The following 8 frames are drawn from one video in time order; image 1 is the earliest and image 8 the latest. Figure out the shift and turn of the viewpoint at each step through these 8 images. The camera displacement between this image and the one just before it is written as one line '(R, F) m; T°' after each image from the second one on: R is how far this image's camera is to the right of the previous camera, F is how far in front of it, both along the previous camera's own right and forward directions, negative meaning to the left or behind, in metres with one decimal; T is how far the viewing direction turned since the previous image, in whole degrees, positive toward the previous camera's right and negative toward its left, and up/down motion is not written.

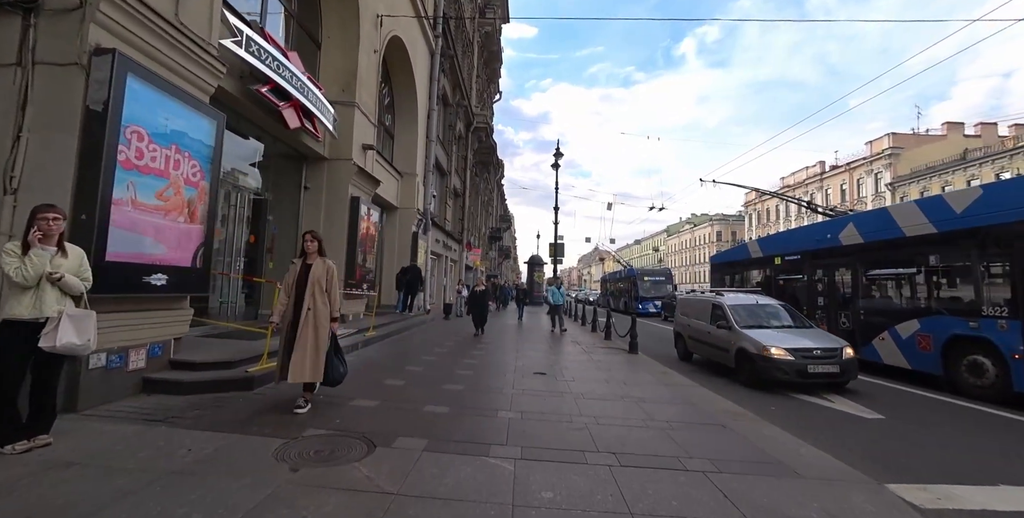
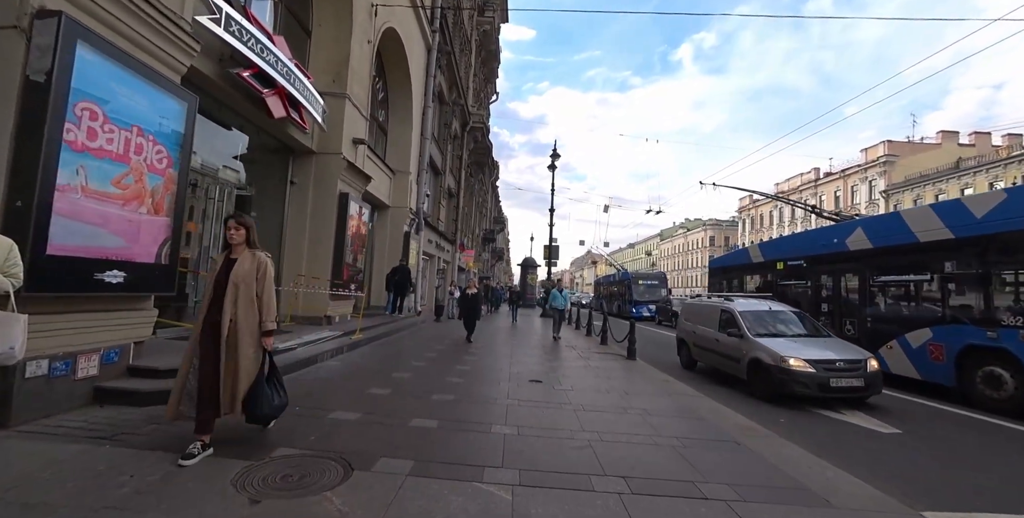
(0.0, +0.5) m; +1°
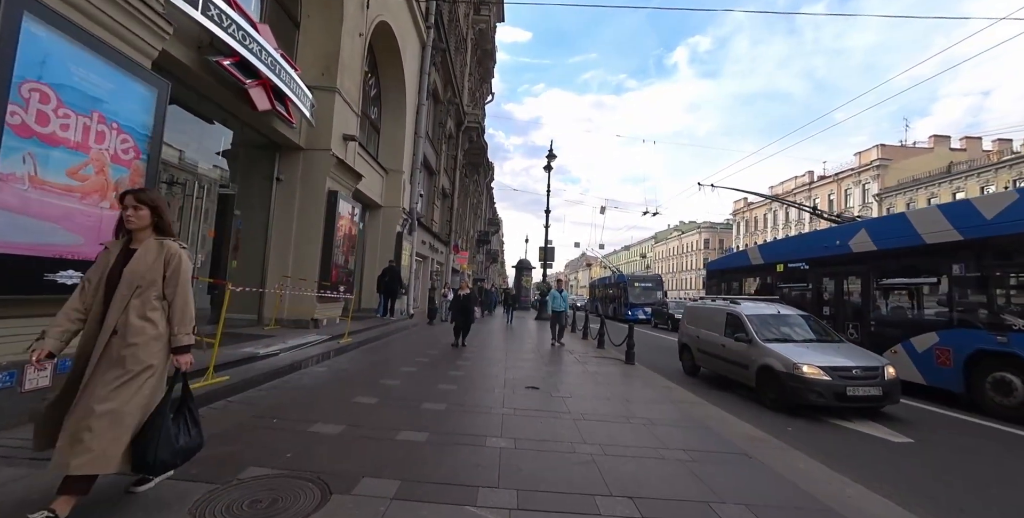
(0.0, +0.3) m; +1°
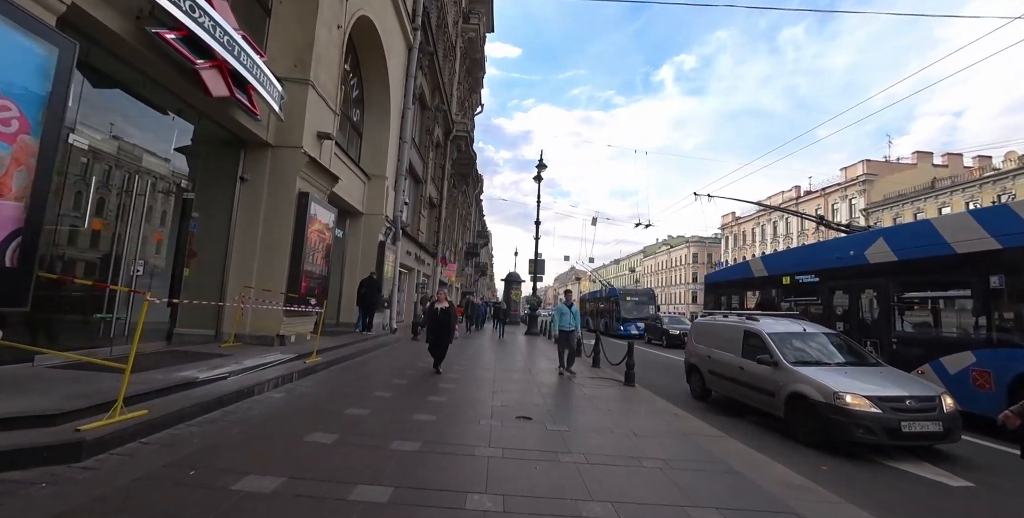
(0.0, +0.9) m; +1°
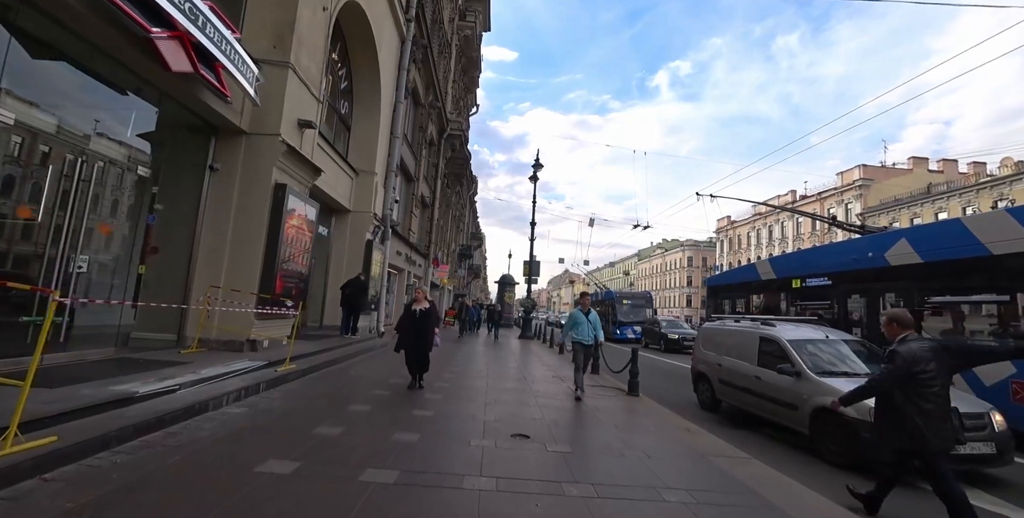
(0.0, +0.7) m; +1°
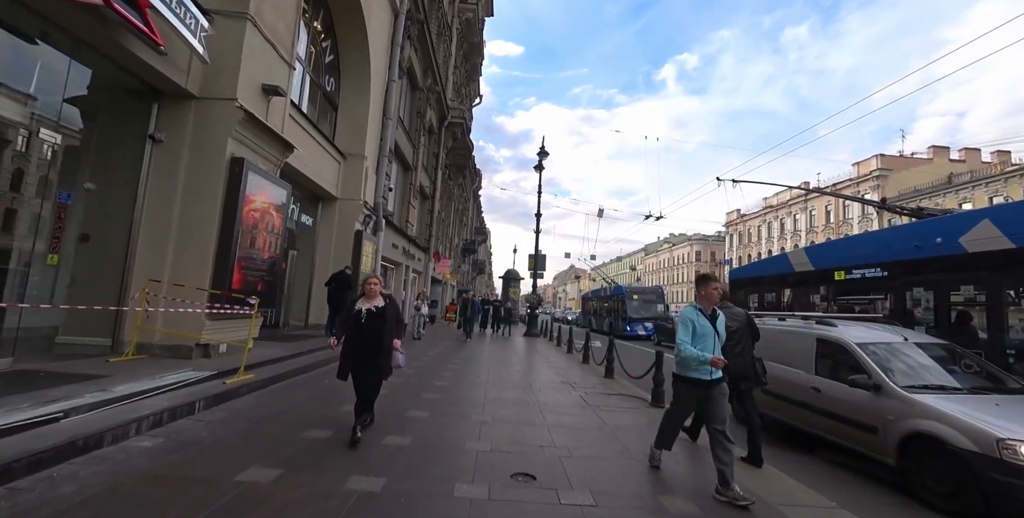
(+0.1, +1.4) m; -1°
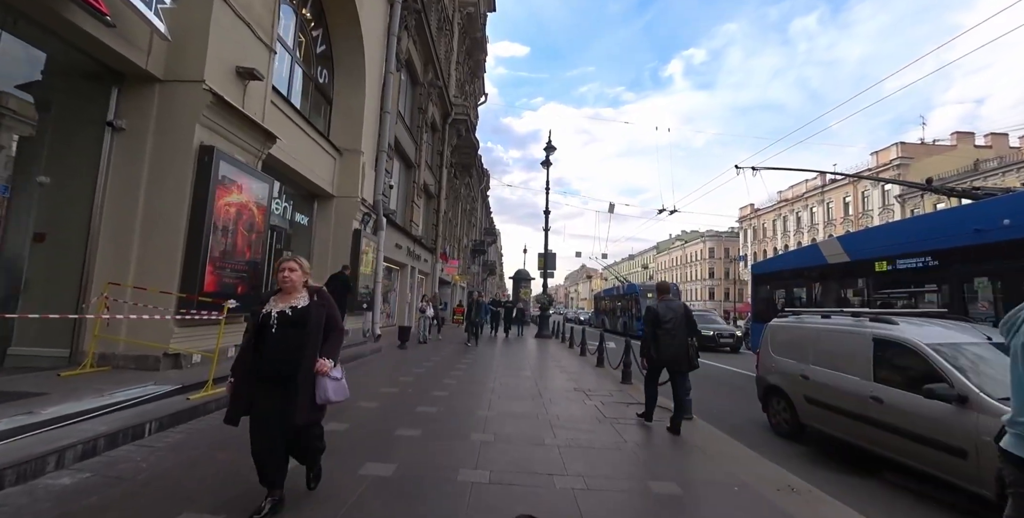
(+0.1, +0.8) m; -1°
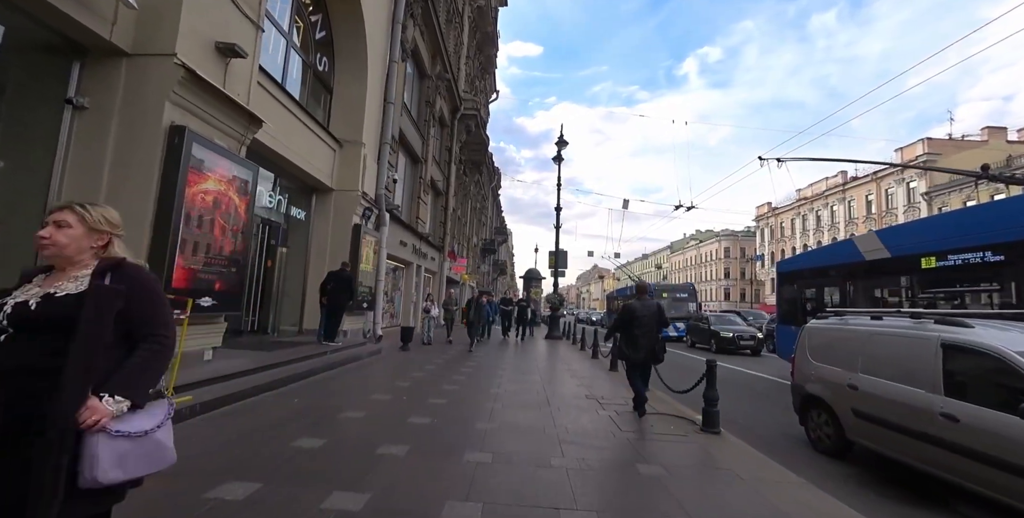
(+0.1, +0.7) m; -1°
